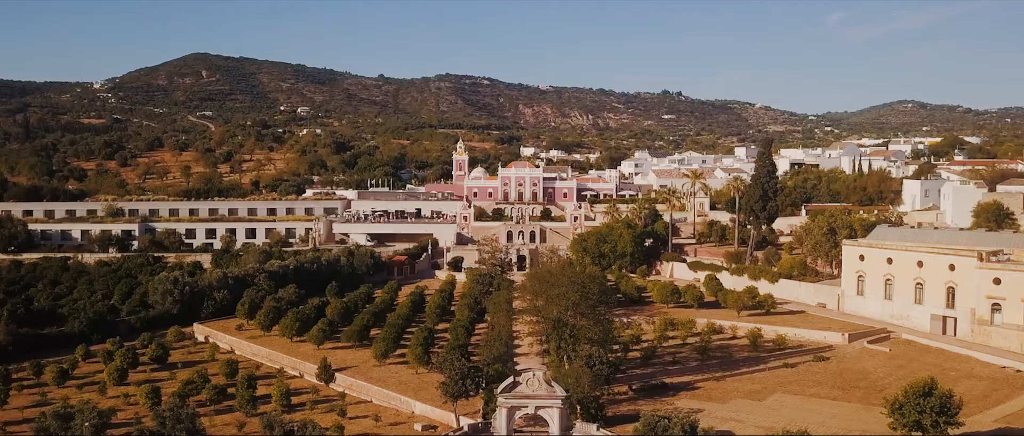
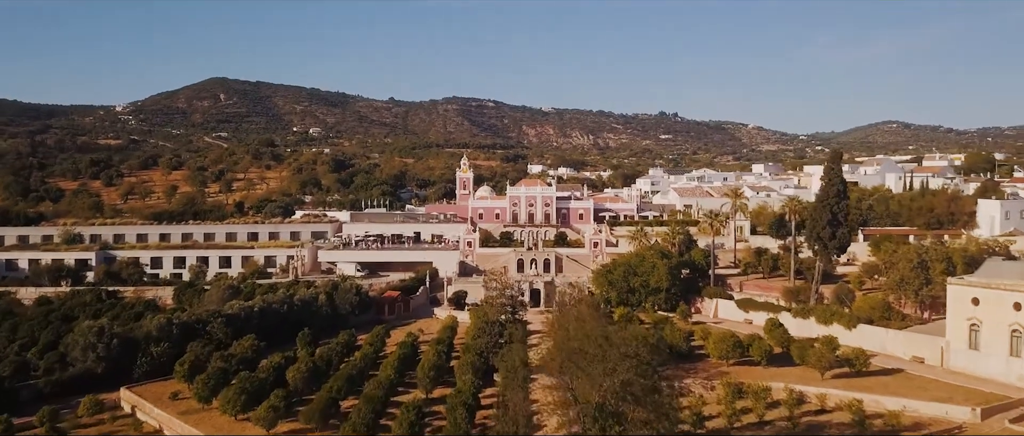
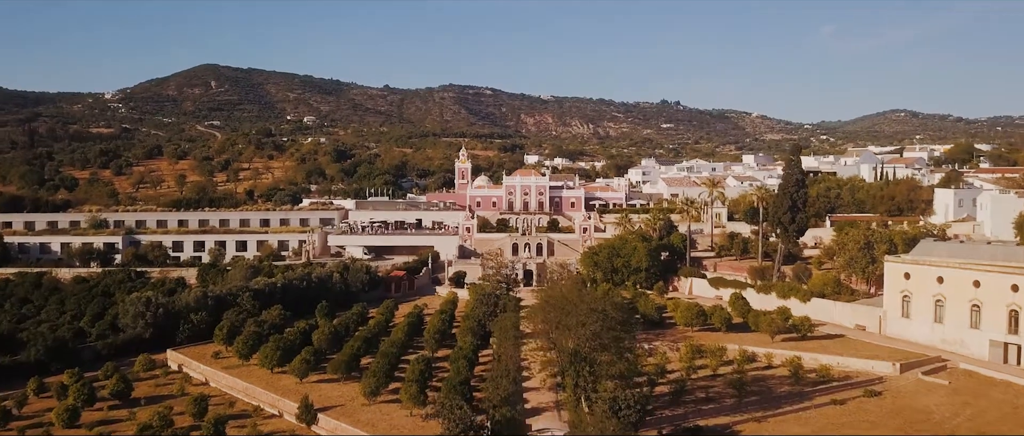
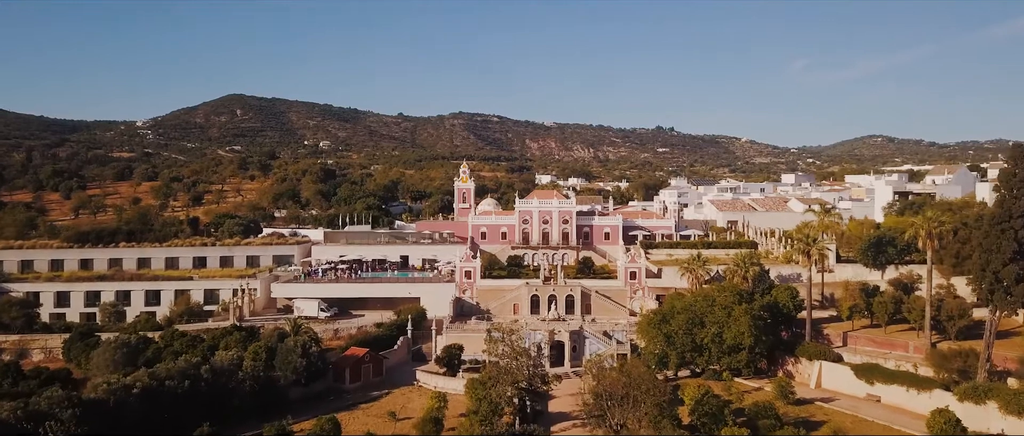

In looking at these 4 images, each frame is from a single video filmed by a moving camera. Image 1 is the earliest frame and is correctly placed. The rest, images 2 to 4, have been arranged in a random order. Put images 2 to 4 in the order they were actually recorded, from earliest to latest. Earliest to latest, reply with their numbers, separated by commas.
3, 2, 4
